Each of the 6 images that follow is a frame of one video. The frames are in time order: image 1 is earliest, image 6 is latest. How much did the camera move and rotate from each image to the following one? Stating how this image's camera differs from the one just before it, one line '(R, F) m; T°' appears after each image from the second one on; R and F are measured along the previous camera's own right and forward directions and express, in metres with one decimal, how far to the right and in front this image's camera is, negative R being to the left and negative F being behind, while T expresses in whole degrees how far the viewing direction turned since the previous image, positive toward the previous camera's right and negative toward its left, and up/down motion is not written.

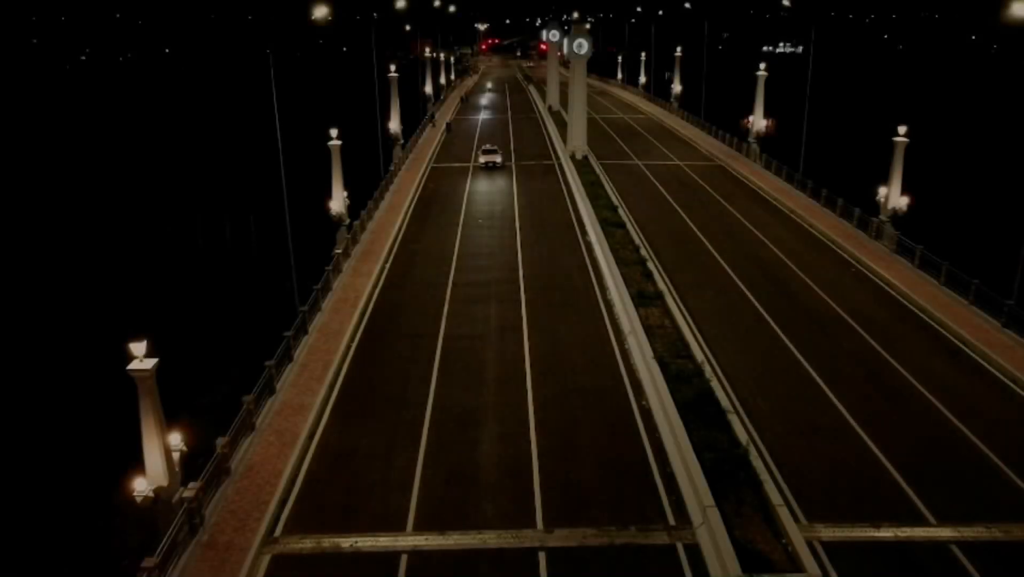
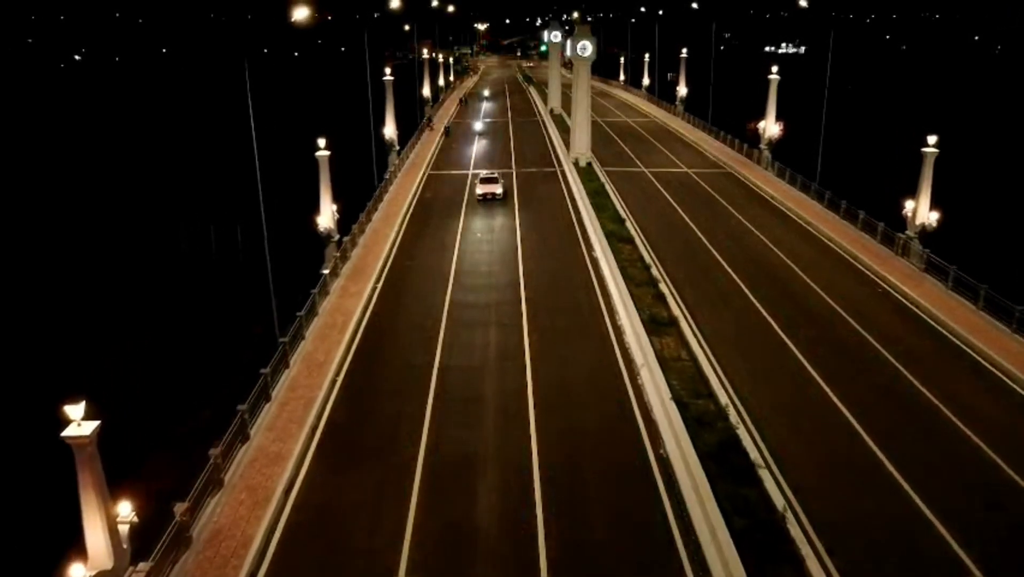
(-0.1, +2.1) m; 0°
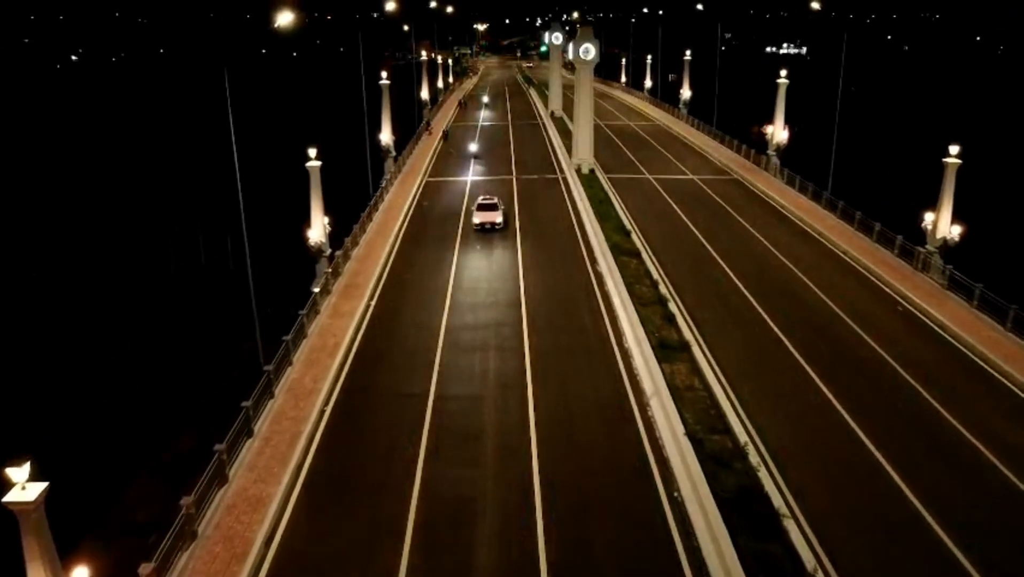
(0.0, +1.4) m; 0°
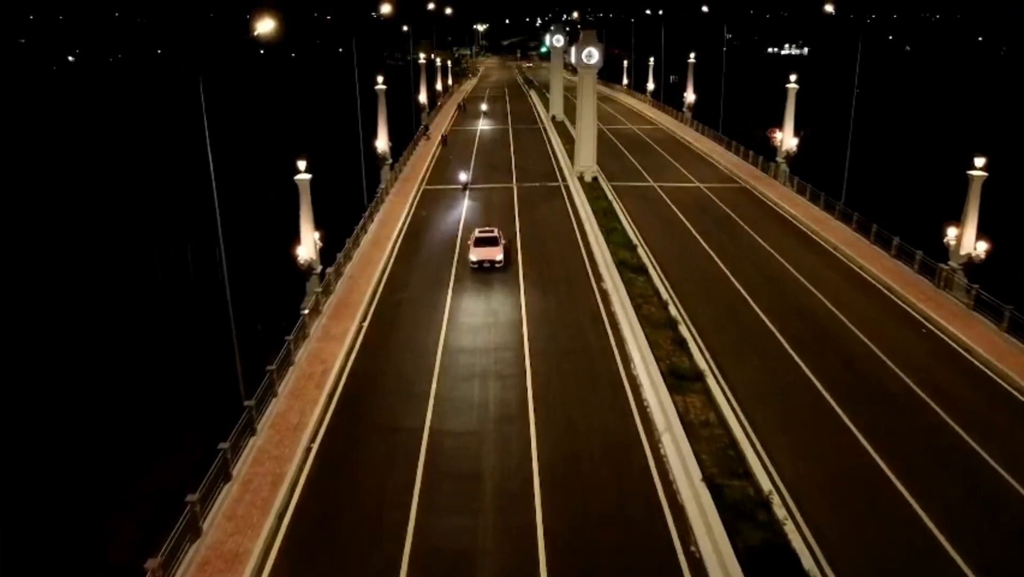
(0.0, +1.5) m; 0°
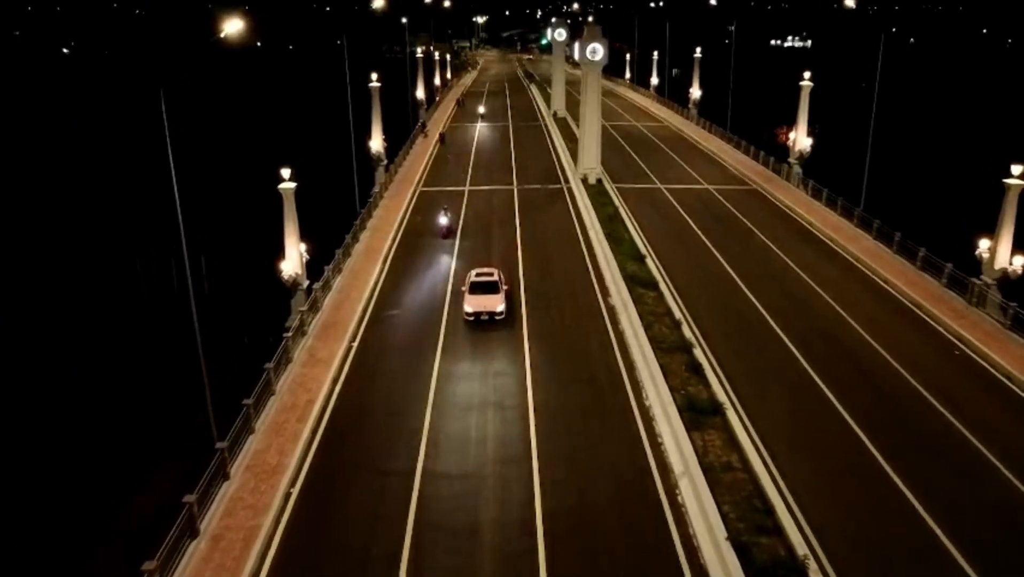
(0.0, +1.8) m; 0°
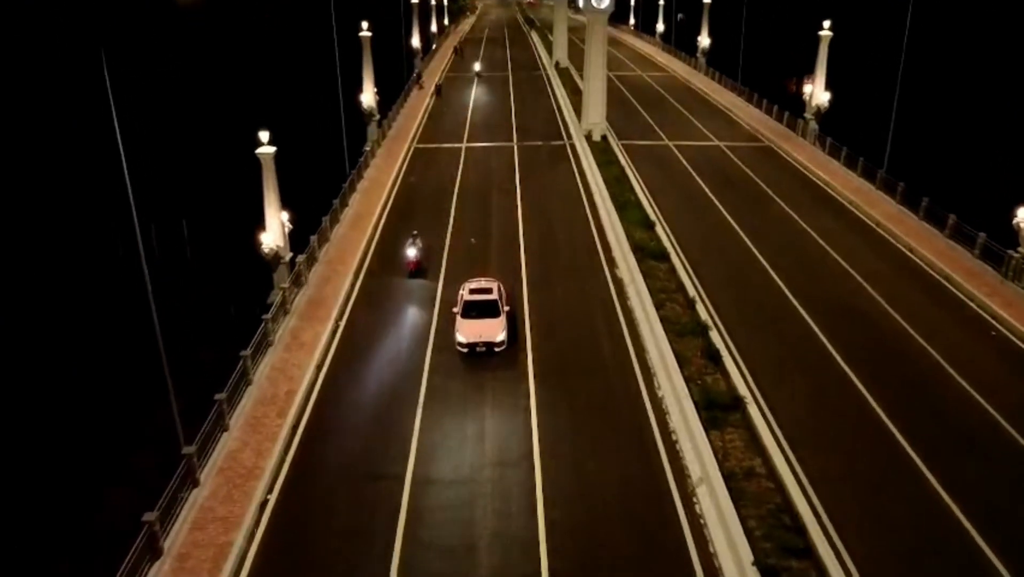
(0.0, +1.9) m; 0°
